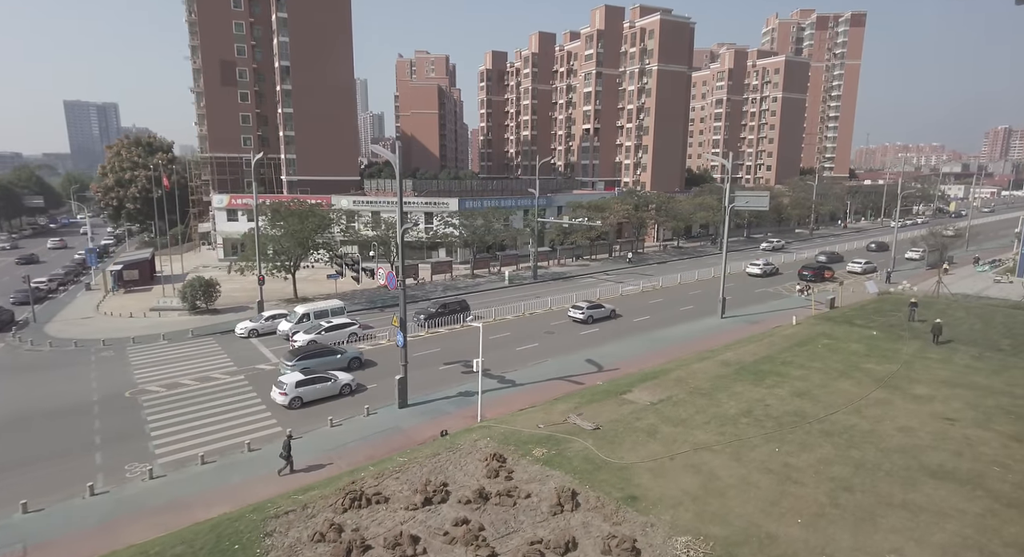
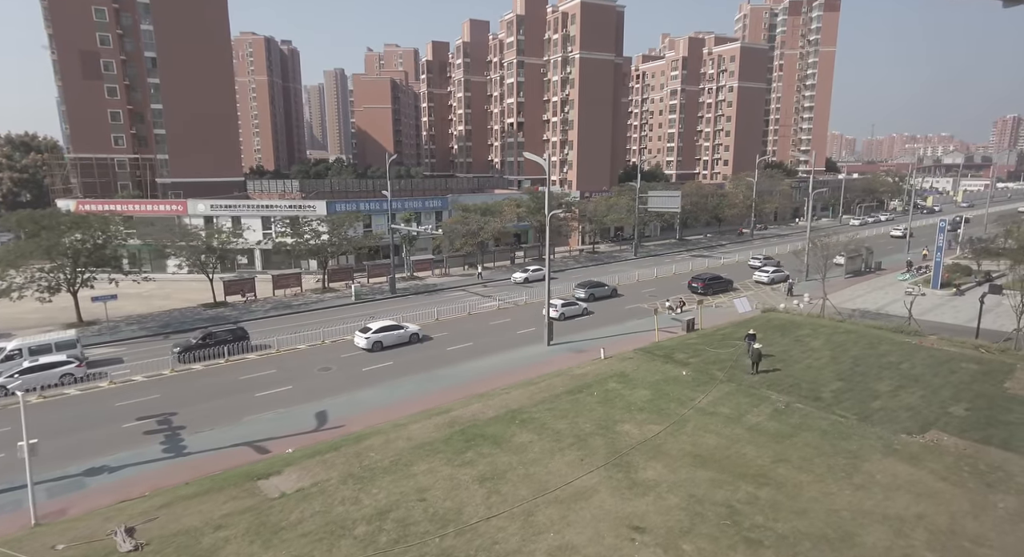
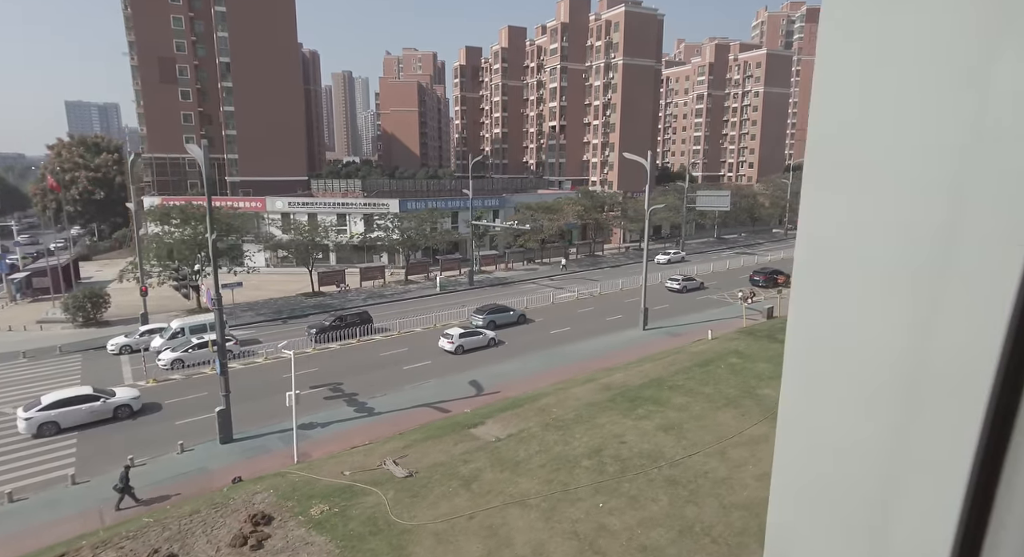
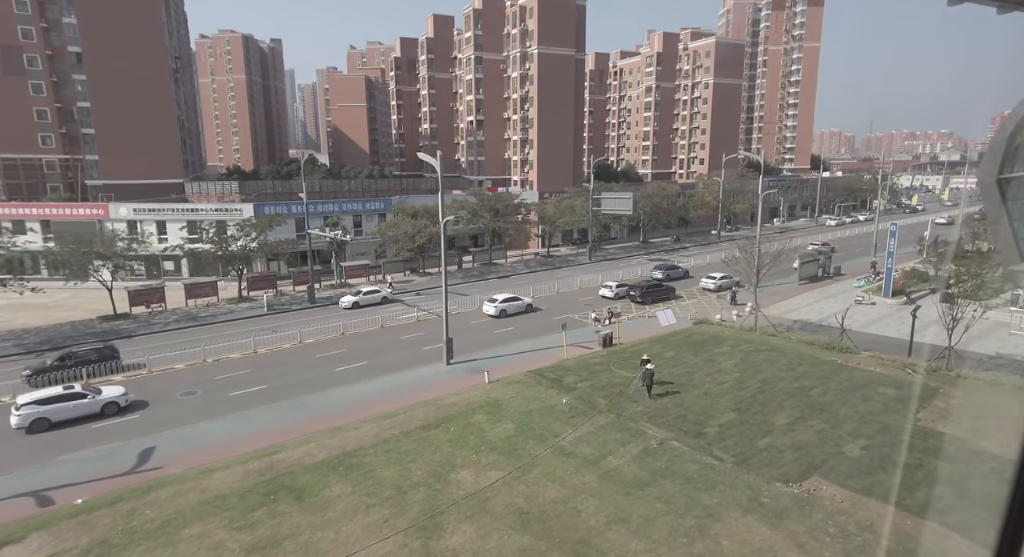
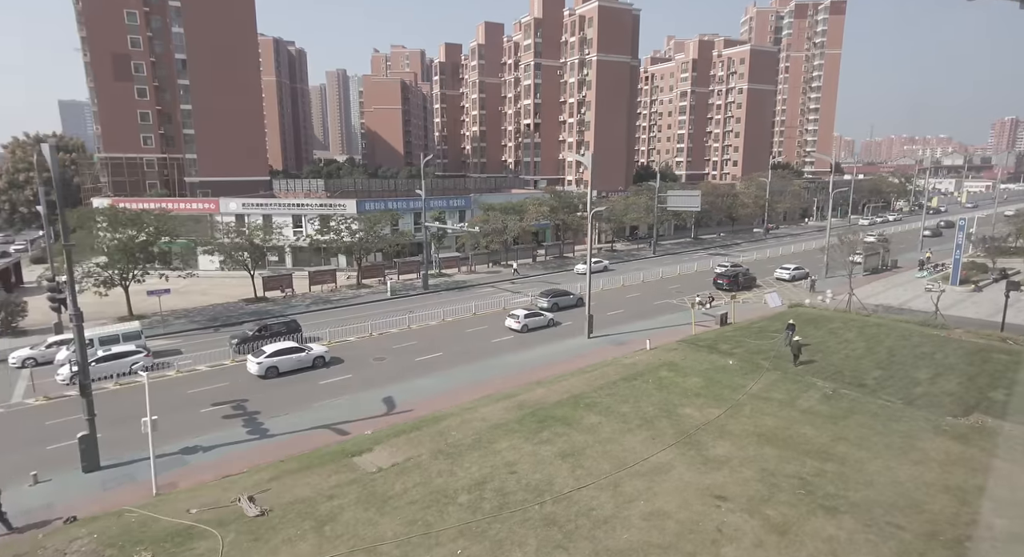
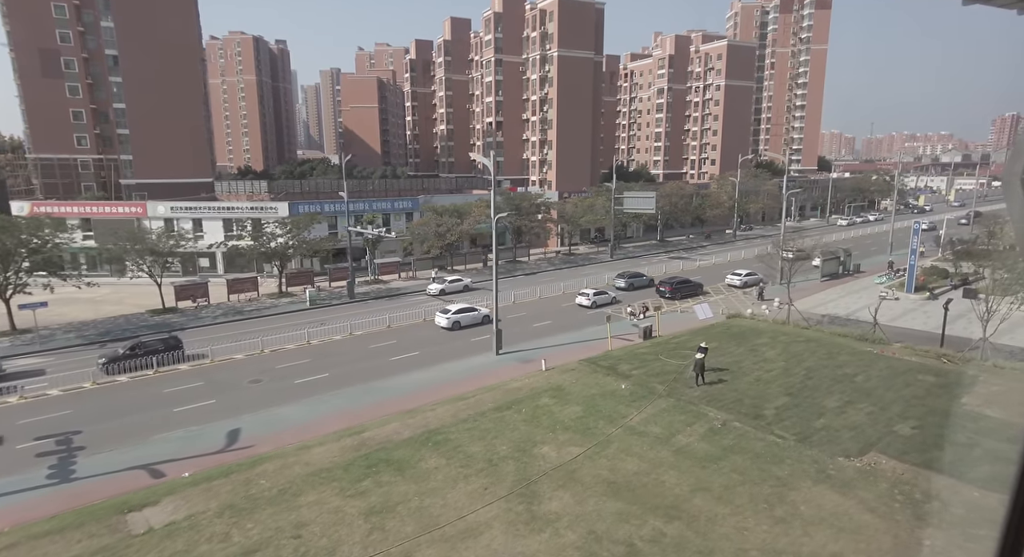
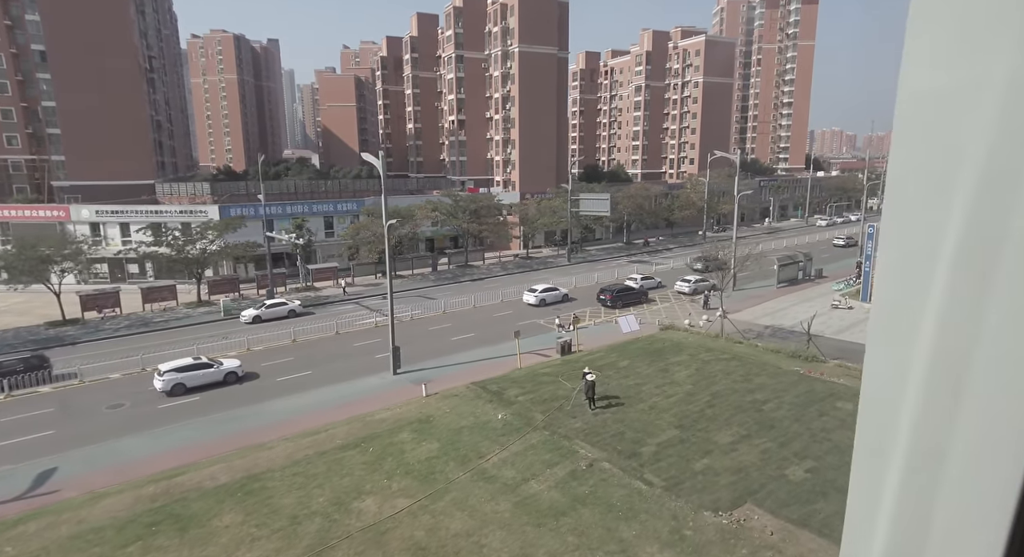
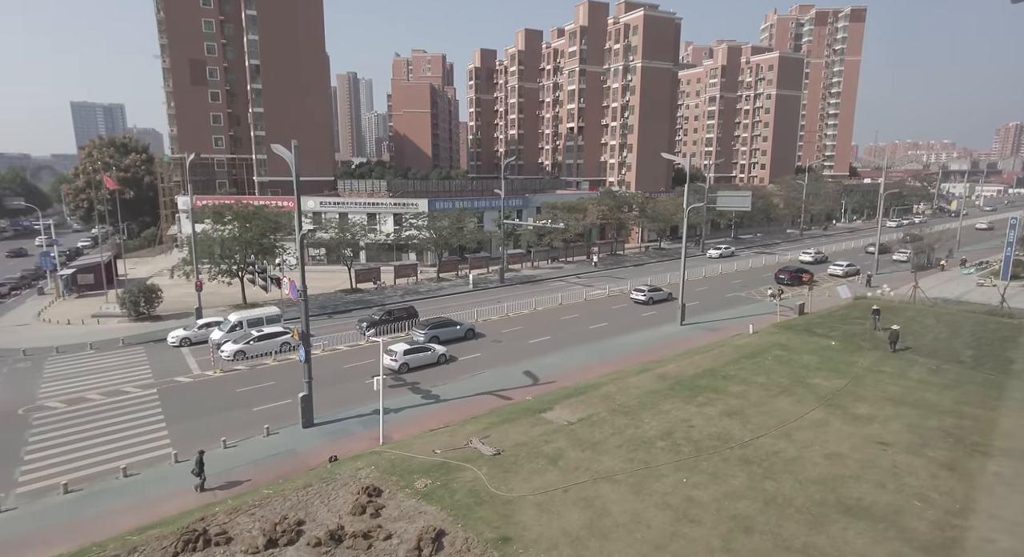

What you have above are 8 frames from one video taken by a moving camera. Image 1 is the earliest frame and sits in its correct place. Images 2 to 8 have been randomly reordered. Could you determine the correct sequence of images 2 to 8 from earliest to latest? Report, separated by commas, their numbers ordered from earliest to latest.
8, 3, 5, 2, 6, 4, 7
